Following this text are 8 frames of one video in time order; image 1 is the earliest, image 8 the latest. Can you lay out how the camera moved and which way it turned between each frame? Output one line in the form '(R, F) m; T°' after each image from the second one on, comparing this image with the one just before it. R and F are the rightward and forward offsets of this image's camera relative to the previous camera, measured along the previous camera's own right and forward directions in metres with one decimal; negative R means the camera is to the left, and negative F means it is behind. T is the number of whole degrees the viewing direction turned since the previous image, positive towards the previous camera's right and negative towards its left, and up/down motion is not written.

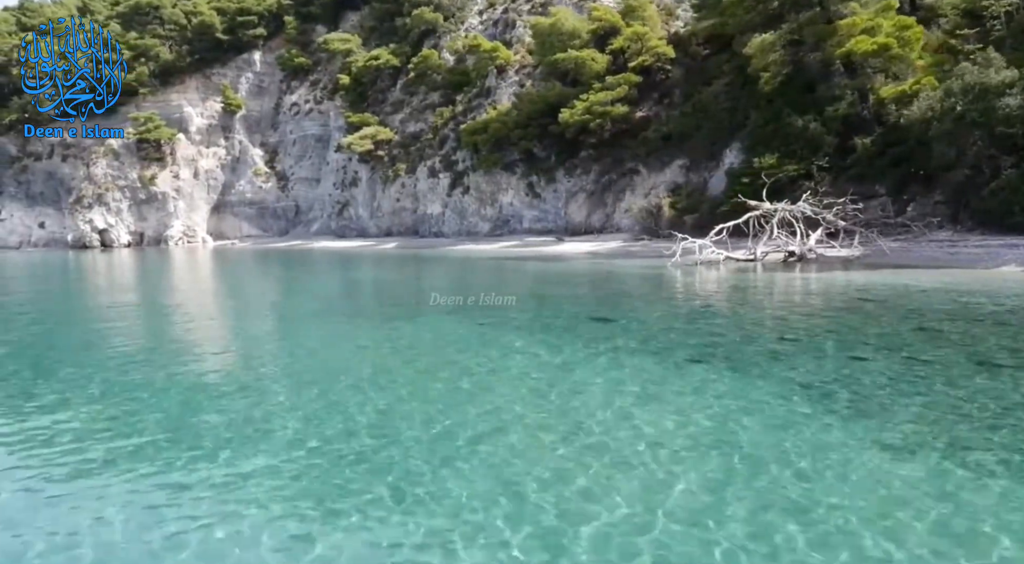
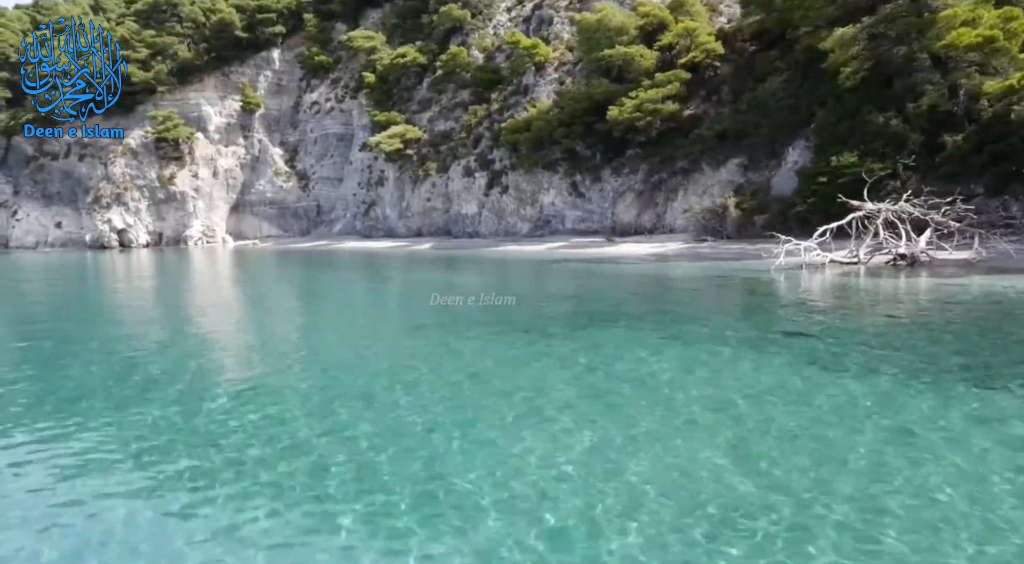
(-1.9, +0.7) m; 0°
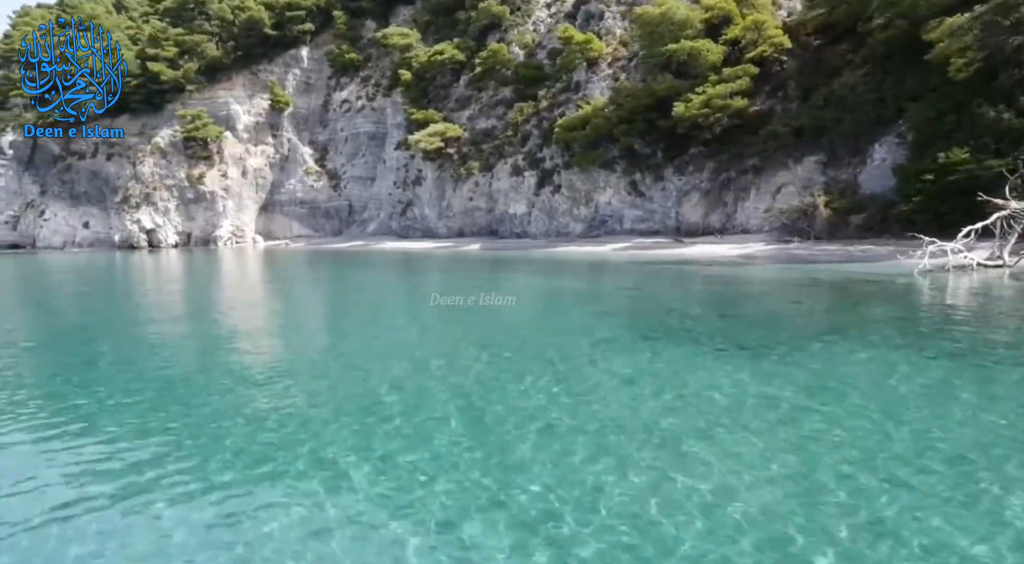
(-2.2, +0.8) m; -1°
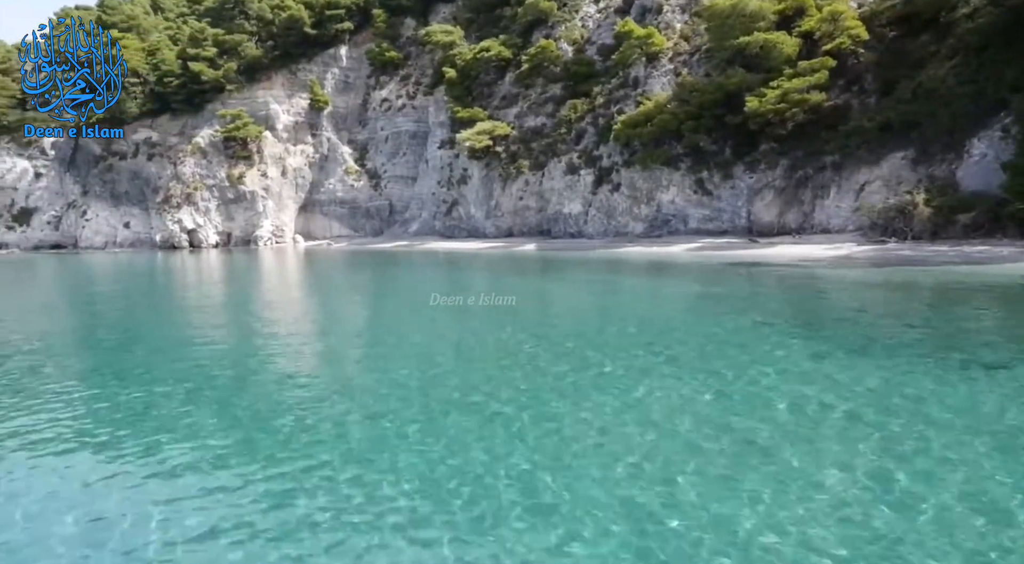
(-1.8, +0.8) m; -2°
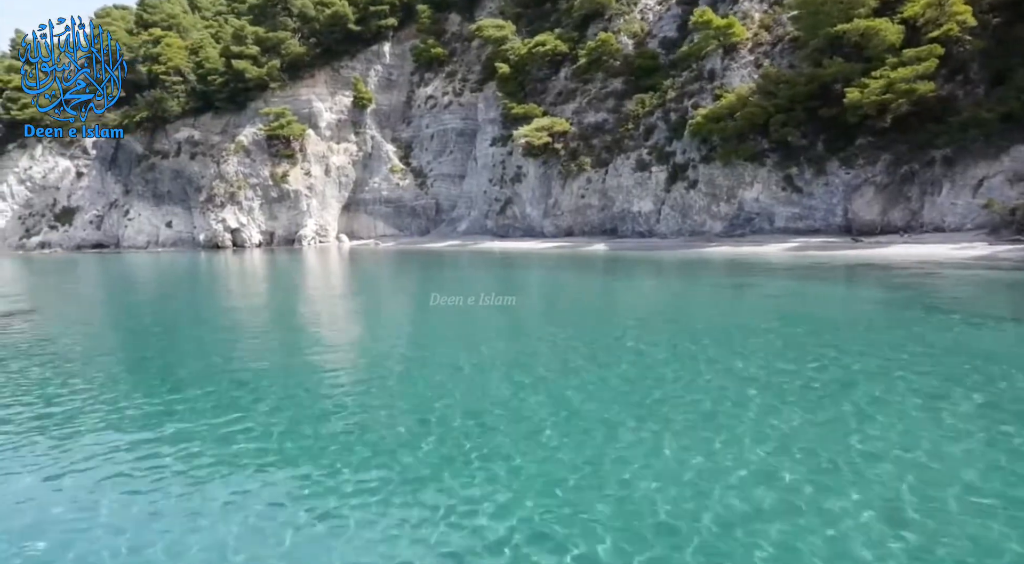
(-2.4, +1.2) m; -1°
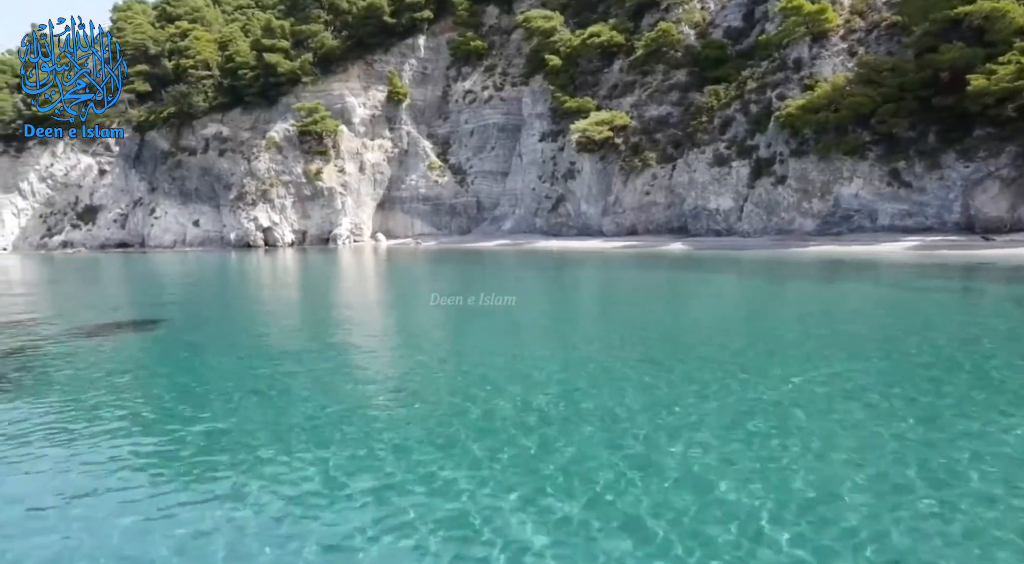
(-3.2, +1.7) m; 0°
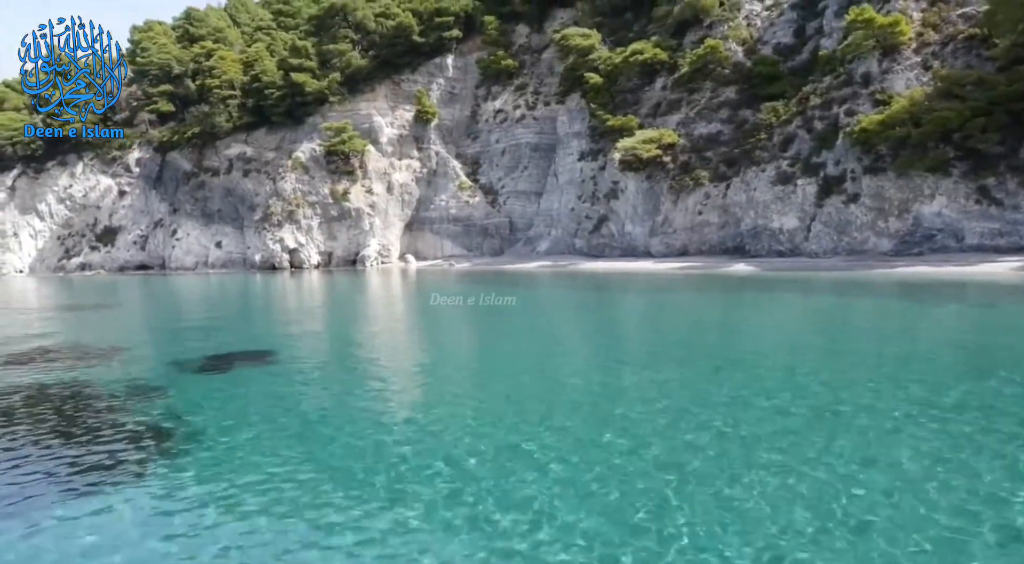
(-2.5, +1.3) m; 0°
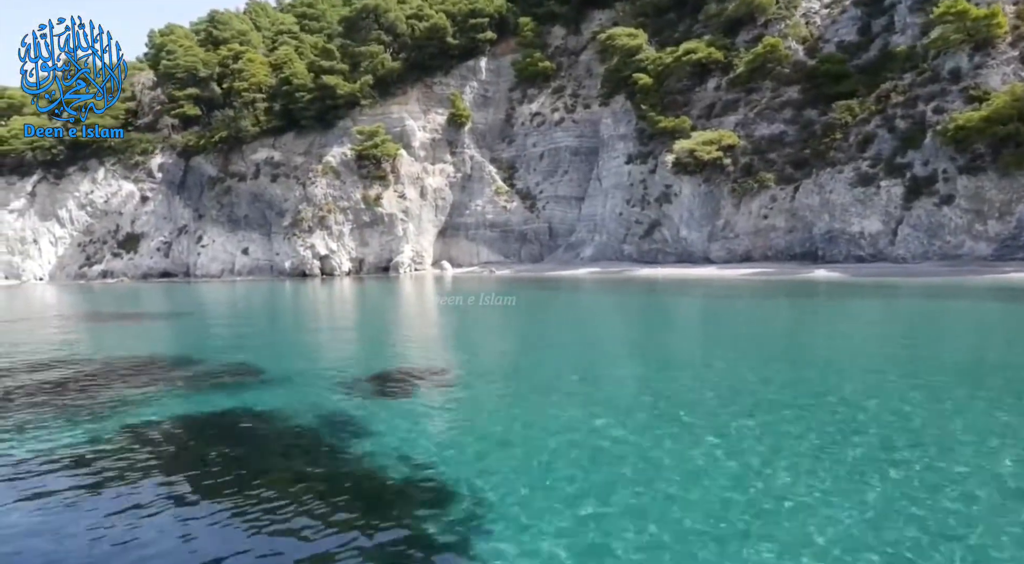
(-2.8, +1.5) m; 0°
